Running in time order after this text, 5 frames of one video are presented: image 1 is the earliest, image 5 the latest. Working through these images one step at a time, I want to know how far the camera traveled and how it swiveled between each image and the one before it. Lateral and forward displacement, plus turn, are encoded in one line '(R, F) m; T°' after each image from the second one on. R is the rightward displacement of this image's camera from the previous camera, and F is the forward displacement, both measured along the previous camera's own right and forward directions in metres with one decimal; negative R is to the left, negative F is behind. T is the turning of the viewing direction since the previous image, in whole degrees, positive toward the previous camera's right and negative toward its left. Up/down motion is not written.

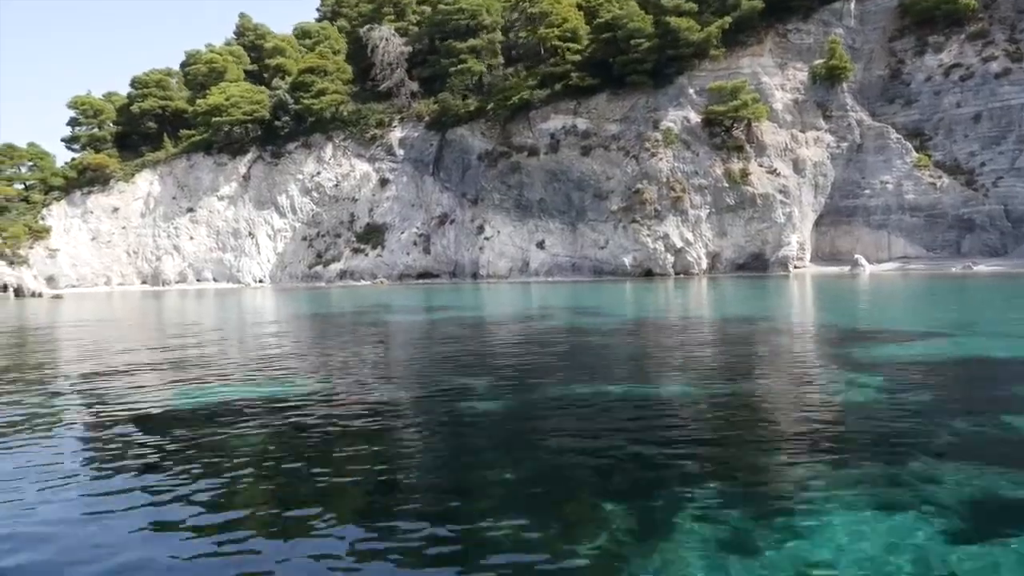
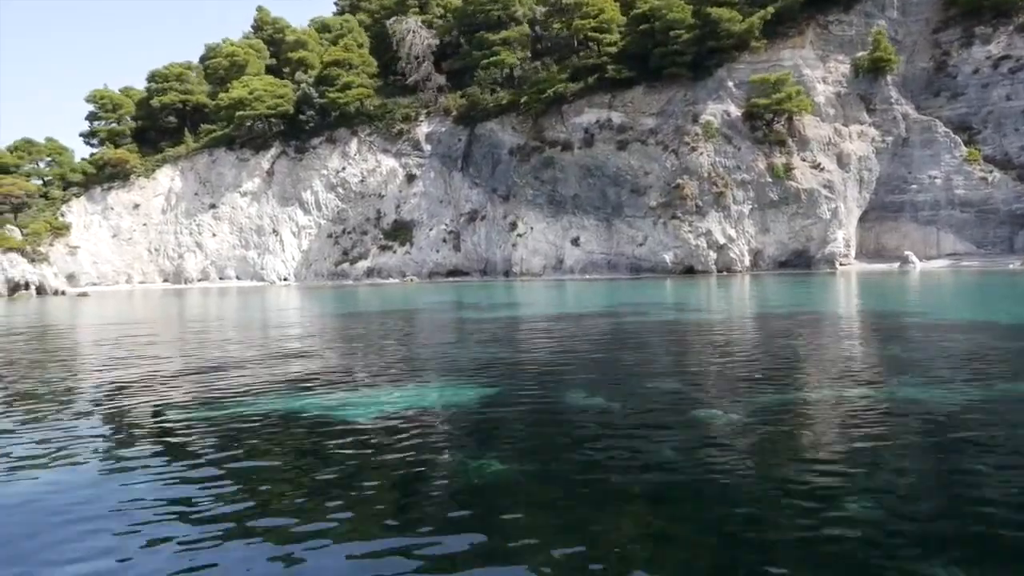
(-1.7, +1.0) m; 0°
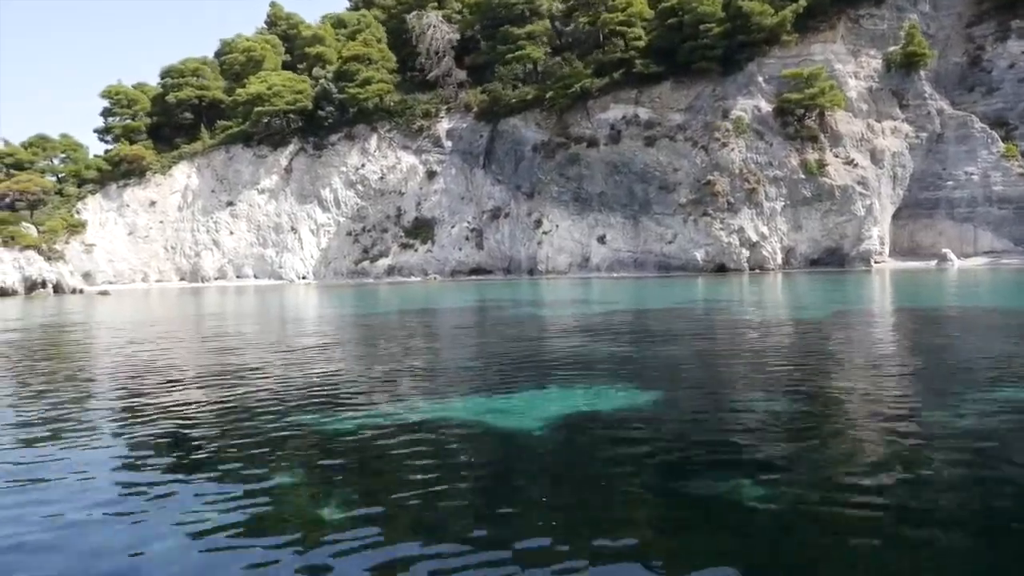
(-1.3, +0.7) m; 0°
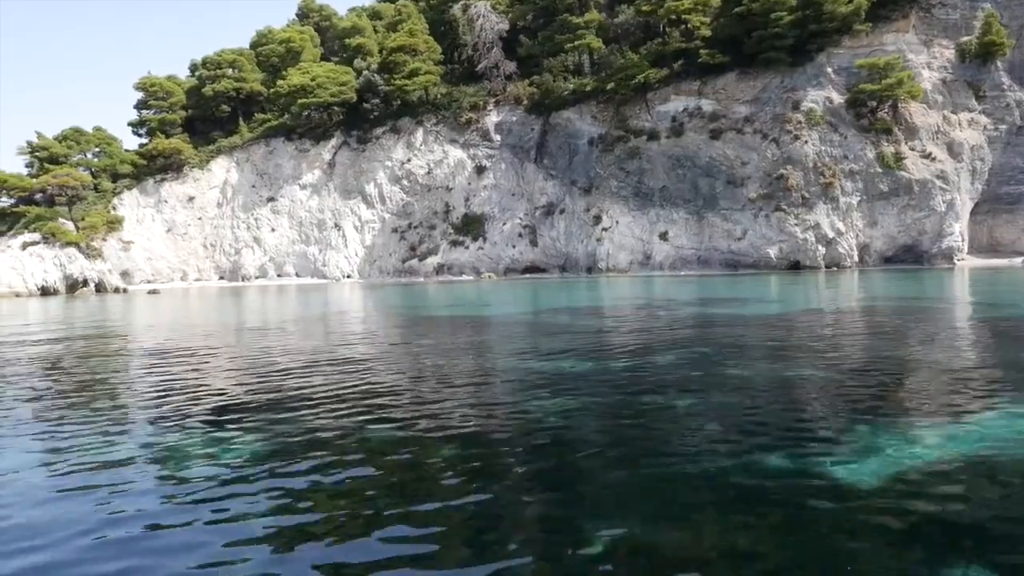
(-3.0, +1.4) m; +1°
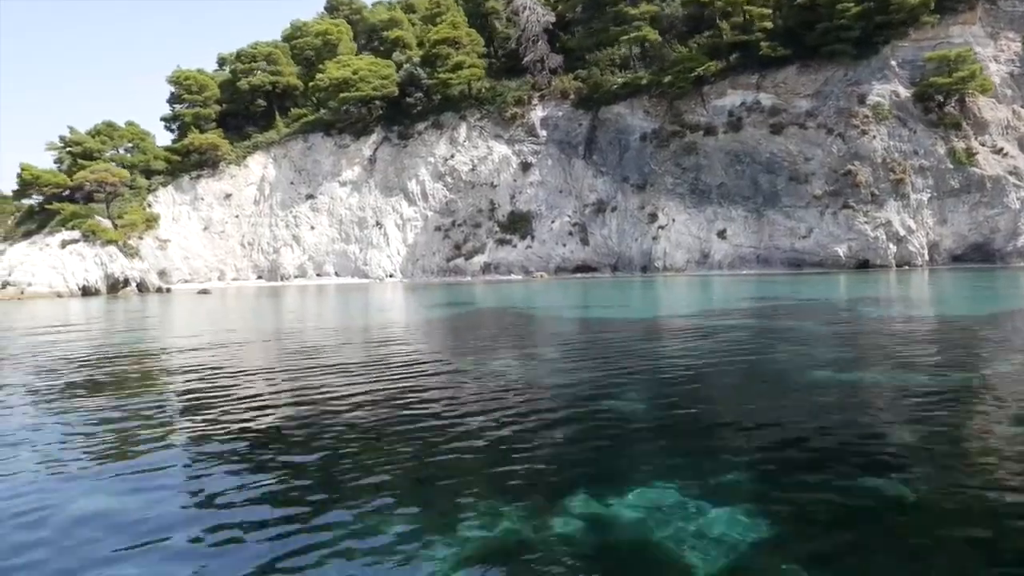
(-2.7, +1.2) m; 0°
